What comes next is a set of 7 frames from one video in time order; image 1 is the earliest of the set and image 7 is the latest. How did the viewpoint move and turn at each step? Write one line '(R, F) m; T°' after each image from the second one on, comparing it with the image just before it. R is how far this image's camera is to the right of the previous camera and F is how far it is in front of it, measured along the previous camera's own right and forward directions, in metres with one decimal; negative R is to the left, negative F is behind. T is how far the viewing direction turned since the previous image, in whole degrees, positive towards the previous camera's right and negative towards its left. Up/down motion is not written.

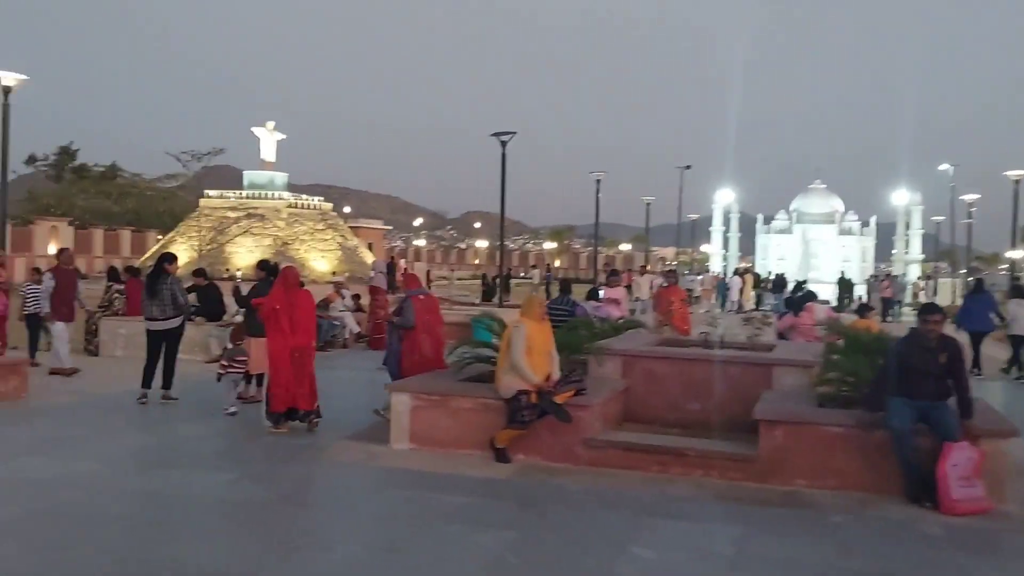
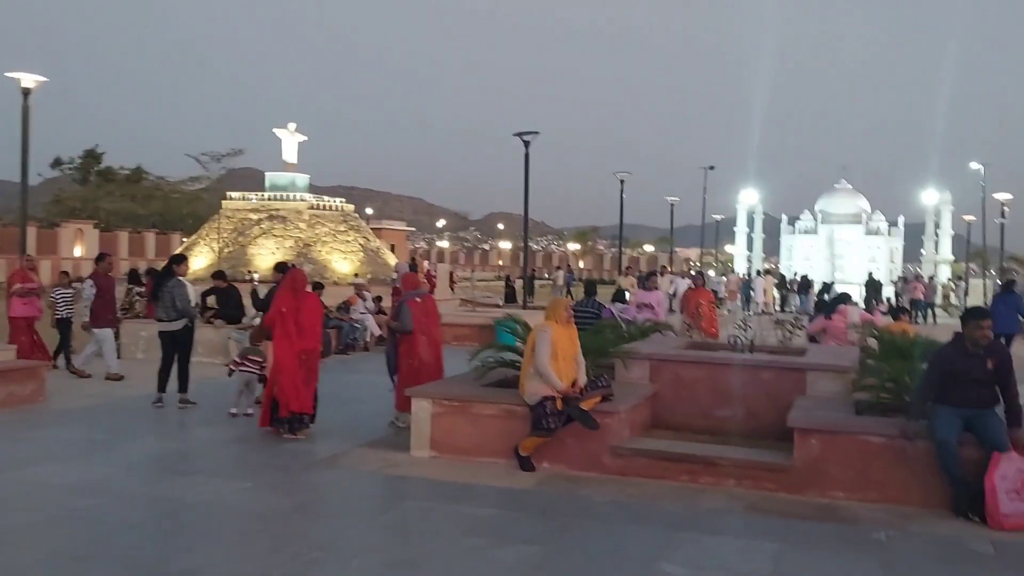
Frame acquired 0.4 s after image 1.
(0.0, +0.3) m; -1°
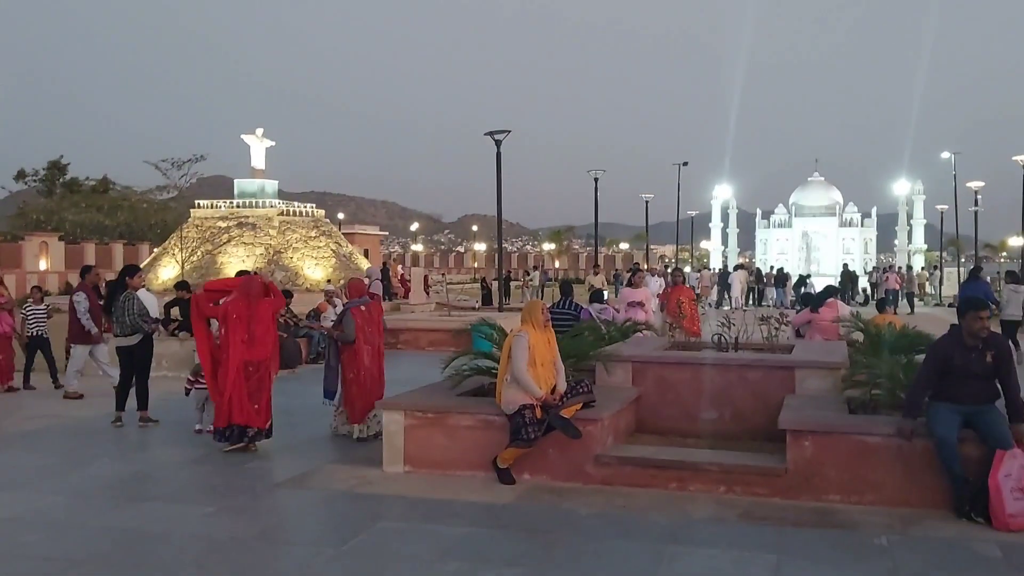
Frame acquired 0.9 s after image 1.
(0.0, +0.4) m; +1°
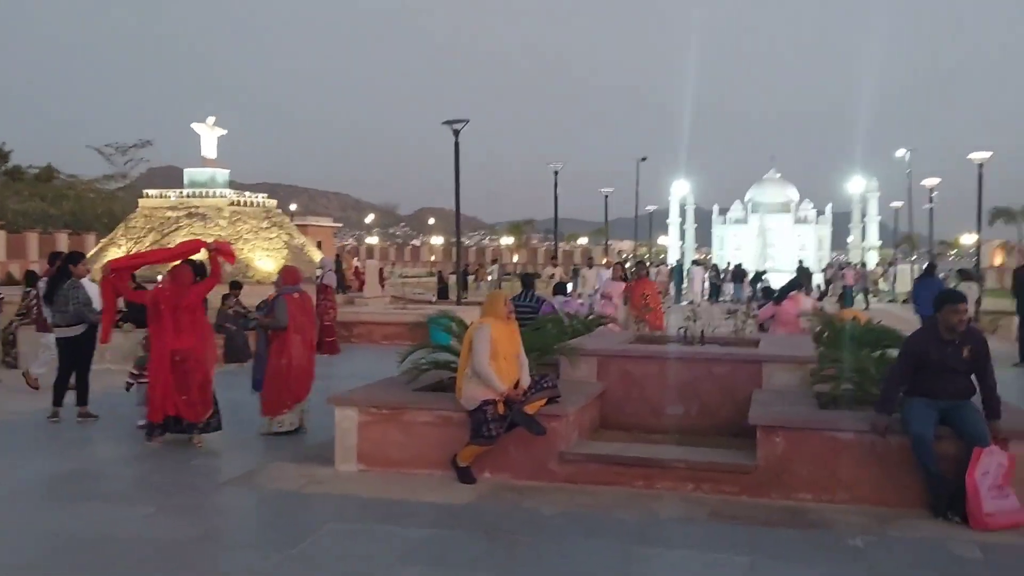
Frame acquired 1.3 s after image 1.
(0.0, +0.3) m; +3°
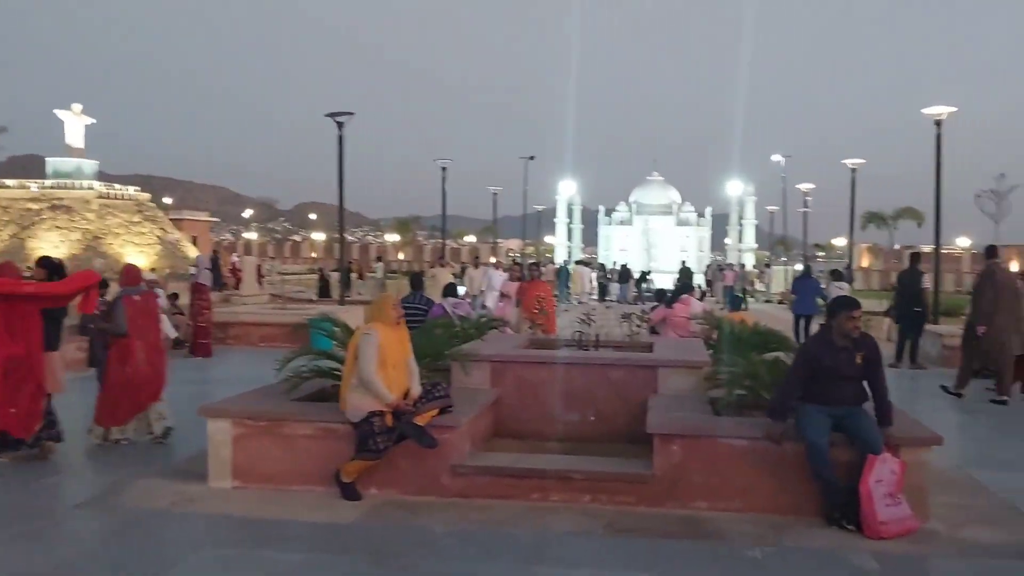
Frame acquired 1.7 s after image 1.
(0.0, +0.3) m; +7°
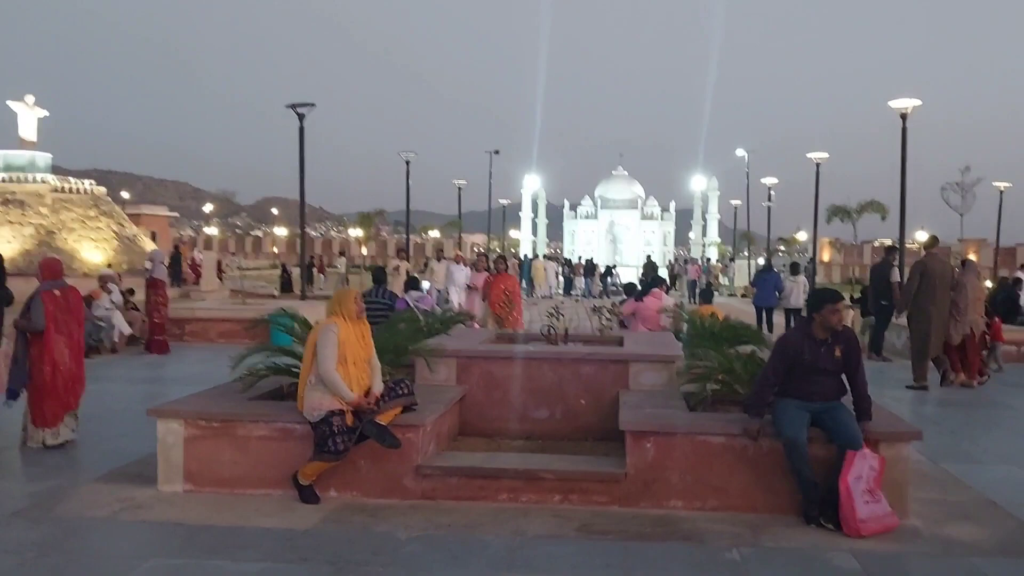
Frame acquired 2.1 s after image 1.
(0.0, +0.3) m; +2°
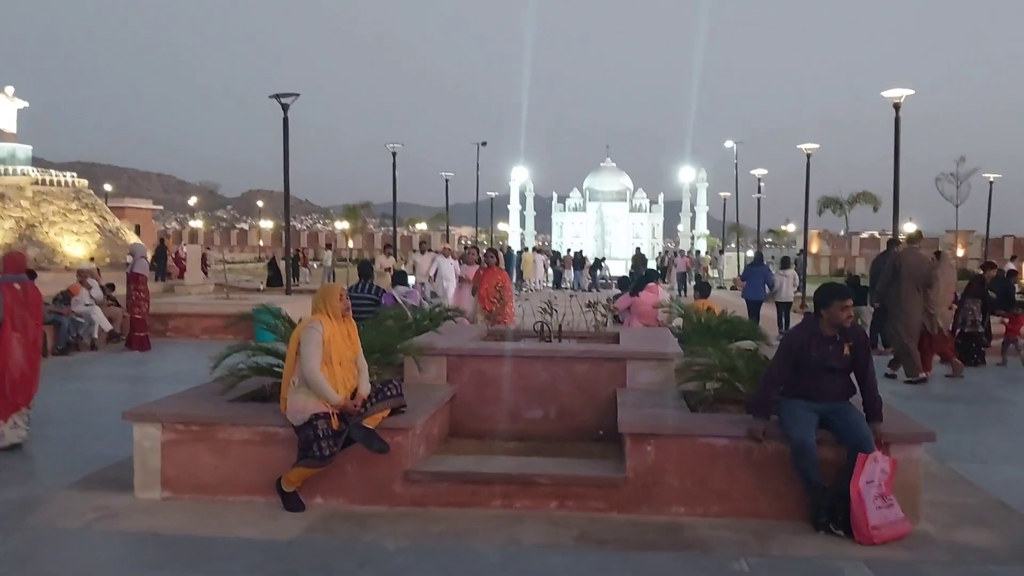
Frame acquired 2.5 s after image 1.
(0.0, +0.3) m; +1°
